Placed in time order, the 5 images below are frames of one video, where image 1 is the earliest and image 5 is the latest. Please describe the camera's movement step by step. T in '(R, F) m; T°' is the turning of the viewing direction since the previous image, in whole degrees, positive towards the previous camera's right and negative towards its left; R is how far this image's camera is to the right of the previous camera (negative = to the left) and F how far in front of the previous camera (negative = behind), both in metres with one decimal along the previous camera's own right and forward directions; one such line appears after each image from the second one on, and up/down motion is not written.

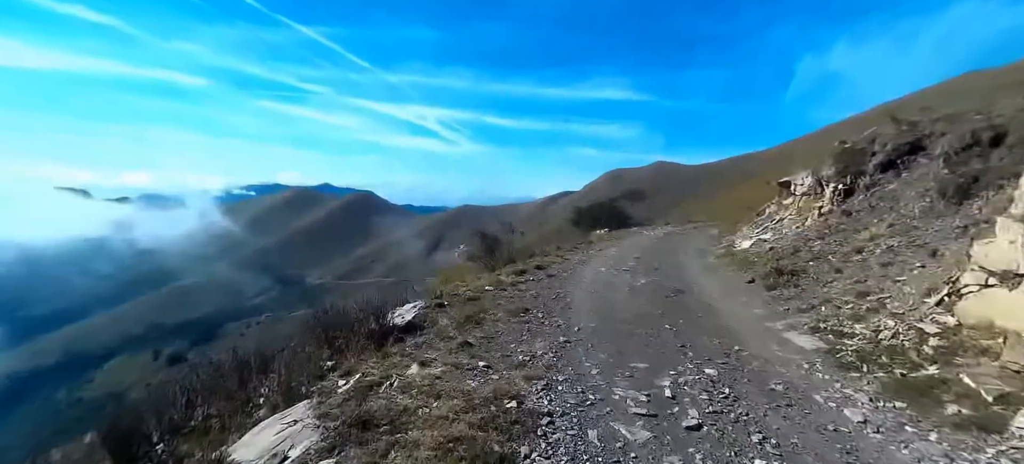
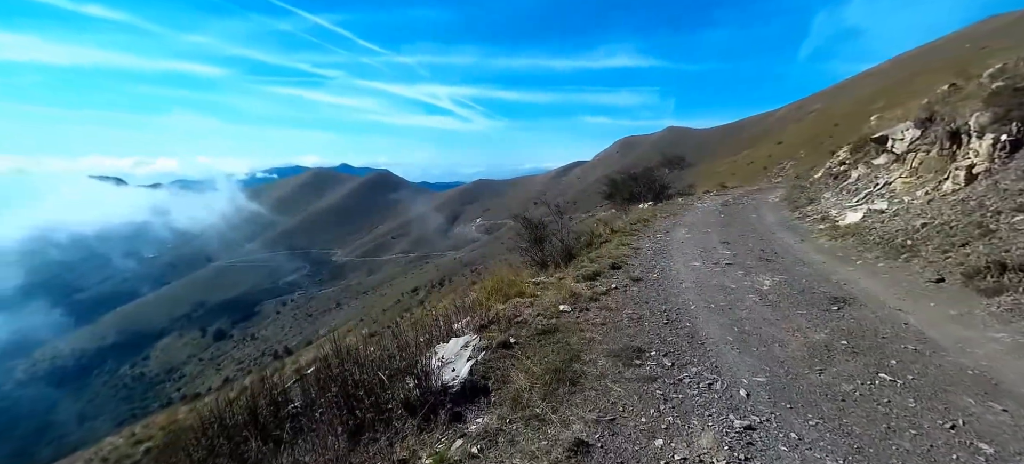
(-0.9, +2.6) m; -2°
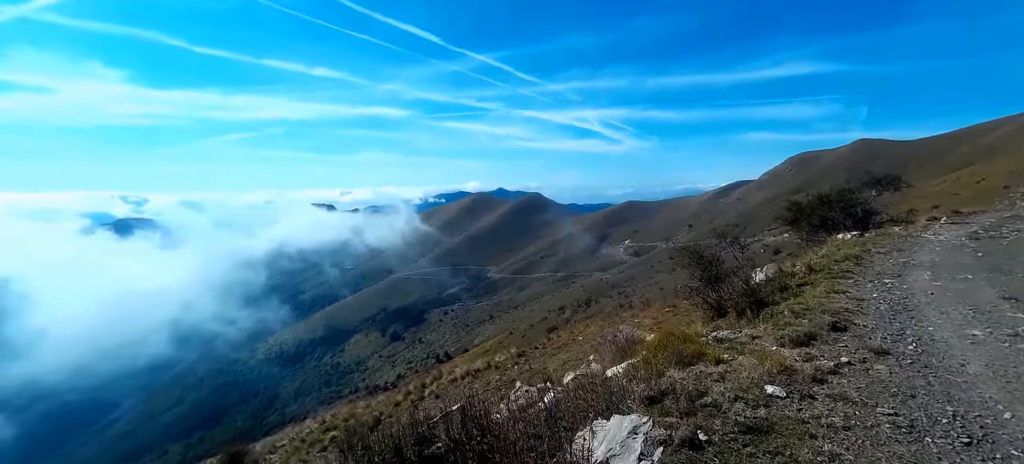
(-0.4, +1.2) m; -18°
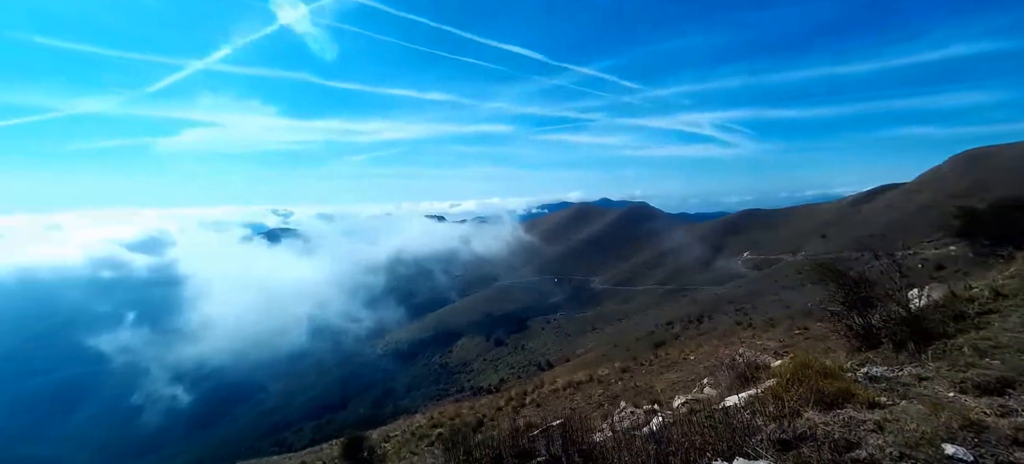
(0.0, +0.3) m; -13°
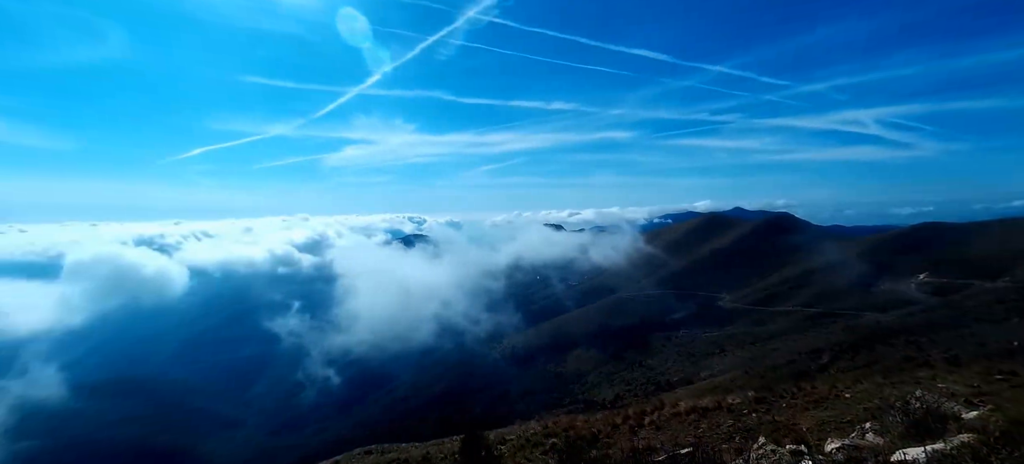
(0.0, +0.2) m; -14°
